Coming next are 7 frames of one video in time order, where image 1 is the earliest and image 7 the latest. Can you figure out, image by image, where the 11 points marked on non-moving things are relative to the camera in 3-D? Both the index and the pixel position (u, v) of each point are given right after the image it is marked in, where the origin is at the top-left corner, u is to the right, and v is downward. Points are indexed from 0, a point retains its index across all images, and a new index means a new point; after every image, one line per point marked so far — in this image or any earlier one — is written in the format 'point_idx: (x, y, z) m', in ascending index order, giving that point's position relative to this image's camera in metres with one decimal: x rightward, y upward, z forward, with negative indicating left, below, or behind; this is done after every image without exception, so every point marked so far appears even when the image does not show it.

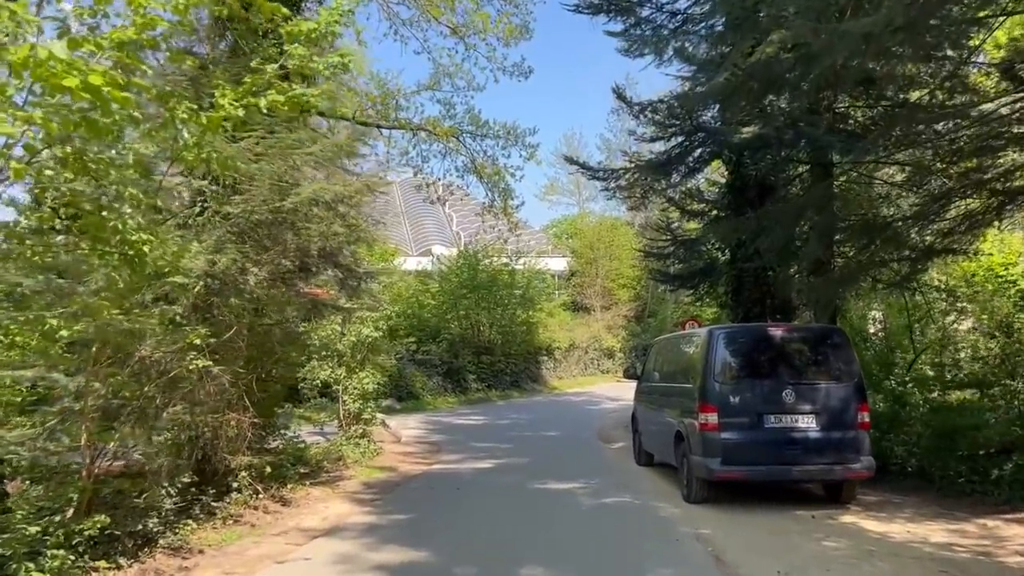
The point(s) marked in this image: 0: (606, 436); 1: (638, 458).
0: (+1.8, -2.8, +16.2) m
1: (+1.9, -2.6, +12.7) m
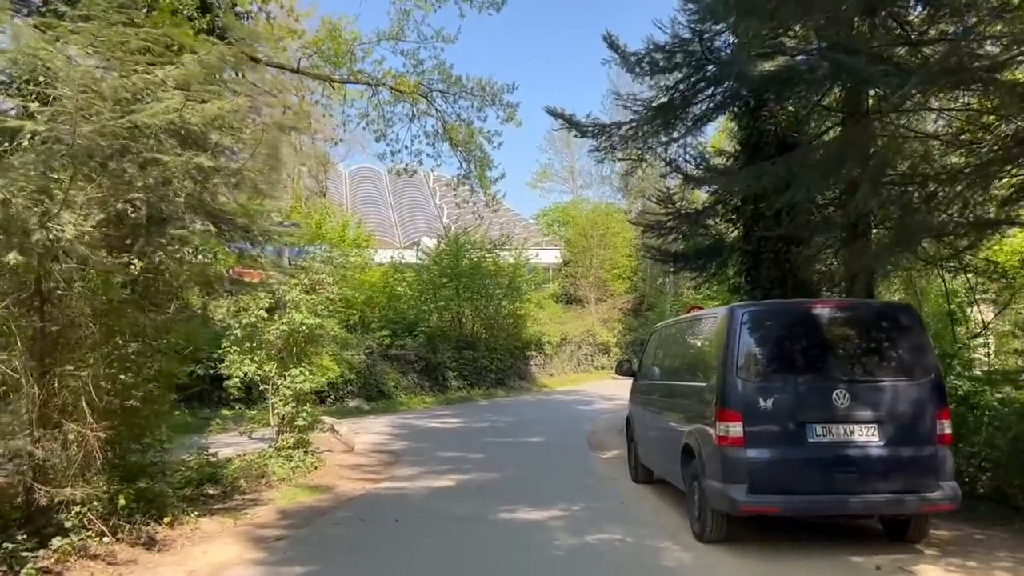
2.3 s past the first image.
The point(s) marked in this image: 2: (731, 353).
0: (+1.4, -2.5, +13.8) m
1: (+1.5, -2.3, +10.3) m
2: (+1.7, -0.5, +6.5) m
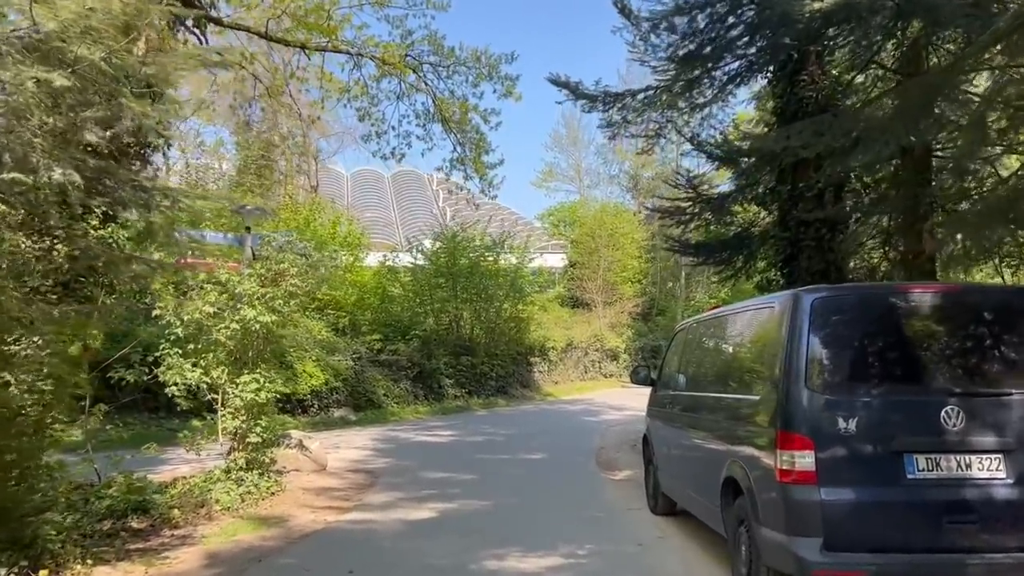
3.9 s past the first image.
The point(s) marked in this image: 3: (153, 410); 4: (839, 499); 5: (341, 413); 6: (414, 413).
0: (+1.3, -2.5, +12.1) m
1: (+1.4, -2.2, +8.6) m
2: (+1.6, -0.4, +4.8) m
3: (-6.8, -2.3, +15.9) m
4: (+1.7, -1.1, +4.4) m
5: (-3.8, -2.8, +18.7) m
6: (-2.3, -3.0, +19.9) m
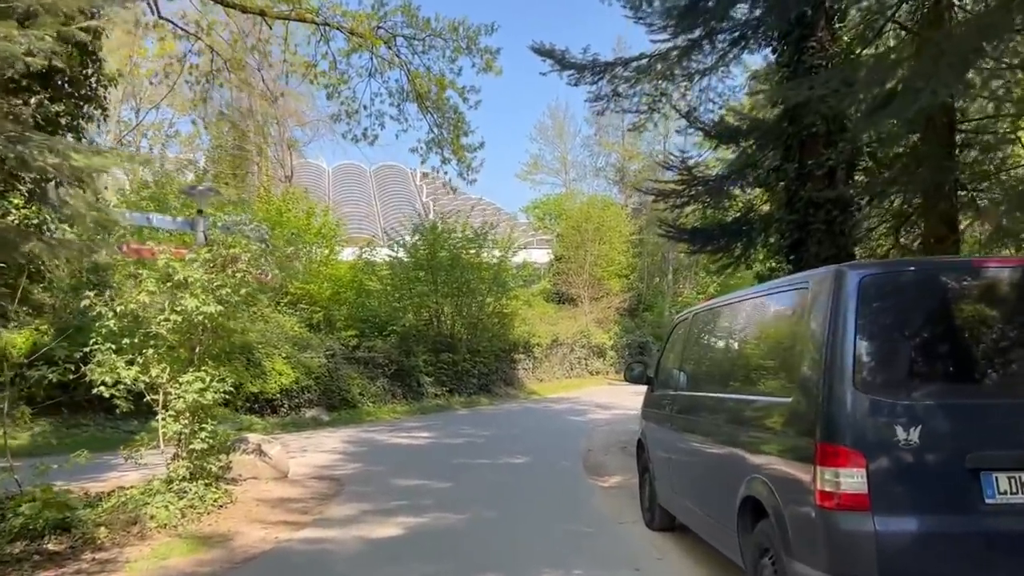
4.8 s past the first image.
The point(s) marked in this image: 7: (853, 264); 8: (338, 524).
0: (+1.1, -2.3, +11.1) m
1: (+1.2, -2.1, +7.6) m
2: (+1.5, -0.3, +3.8) m
3: (-7.1, -2.2, +14.8) m
4: (+1.6, -1.0, +3.5) m
5: (-4.2, -2.6, +17.7) m
6: (-2.7, -2.8, +18.8) m
7: (+1.6, +0.1, +4.1) m
8: (-1.6, -2.1, +7.6) m
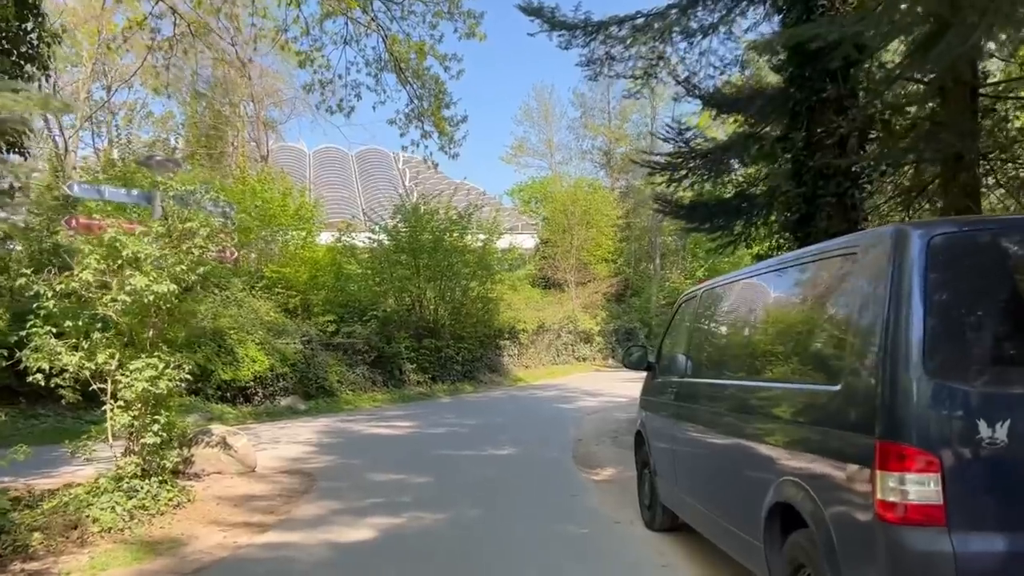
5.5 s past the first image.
0: (+0.9, -2.1, +10.4) m
1: (+1.1, -1.9, +6.9) m
2: (+1.4, -0.1, +3.1) m
3: (-7.3, -1.9, +14.0) m
4: (+1.5, -0.9, +2.8) m
5: (-4.5, -2.3, +16.9) m
6: (-3.0, -2.4, +18.1) m
7: (+1.6, +0.3, +3.4) m
8: (-1.7, -1.9, +6.9) m
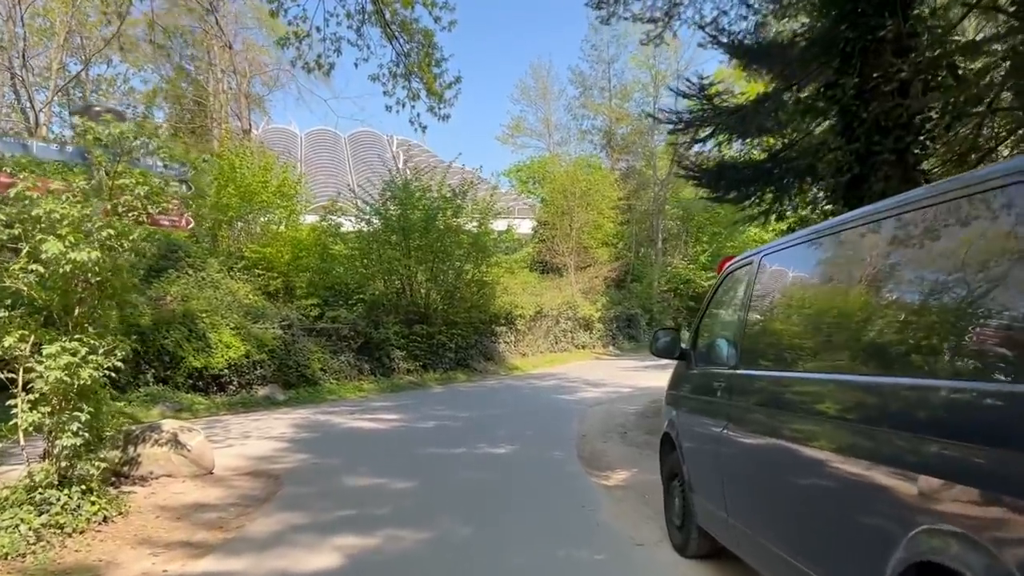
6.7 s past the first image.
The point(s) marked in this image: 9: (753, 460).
0: (+0.9, -1.8, +9.2) m
1: (+1.1, -1.7, +5.7) m
2: (+1.4, 0.0, +1.8) m
3: (-7.4, -1.5, +12.7) m
4: (+1.6, -0.7, +1.5) m
5: (-4.5, -1.9, +15.6) m
6: (-3.1, -2.1, +16.8) m
7: (+1.6, +0.4, +2.1) m
8: (-1.7, -1.7, +5.6) m
9: (+1.3, -0.9, +4.1) m
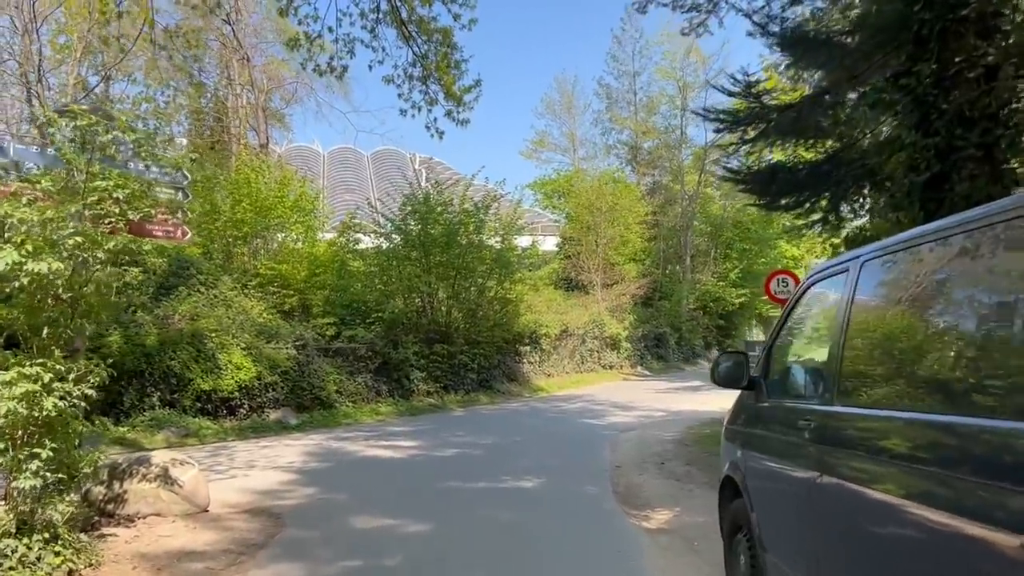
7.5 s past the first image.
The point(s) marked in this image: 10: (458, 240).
0: (+1.1, -2.0, +8.2) m
1: (+1.3, -1.8, +4.7) m
2: (+1.5, 0.0, +0.9) m
3: (-7.0, -1.8, +12.0) m
4: (+1.6, -0.7, +0.6) m
5: (-4.1, -2.2, +14.8) m
6: (-2.6, -2.4, +16.0) m
7: (+1.7, +0.4, +1.2) m
8: (-1.5, -1.8, +4.8) m
9: (+1.5, -1.0, +3.2) m
10: (-1.3, +1.2, +20.0) m
